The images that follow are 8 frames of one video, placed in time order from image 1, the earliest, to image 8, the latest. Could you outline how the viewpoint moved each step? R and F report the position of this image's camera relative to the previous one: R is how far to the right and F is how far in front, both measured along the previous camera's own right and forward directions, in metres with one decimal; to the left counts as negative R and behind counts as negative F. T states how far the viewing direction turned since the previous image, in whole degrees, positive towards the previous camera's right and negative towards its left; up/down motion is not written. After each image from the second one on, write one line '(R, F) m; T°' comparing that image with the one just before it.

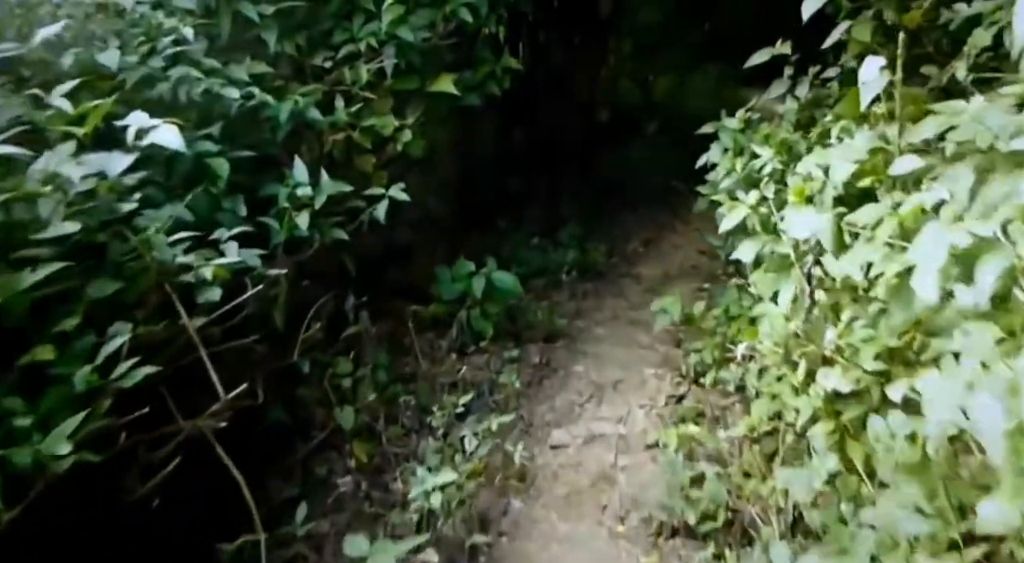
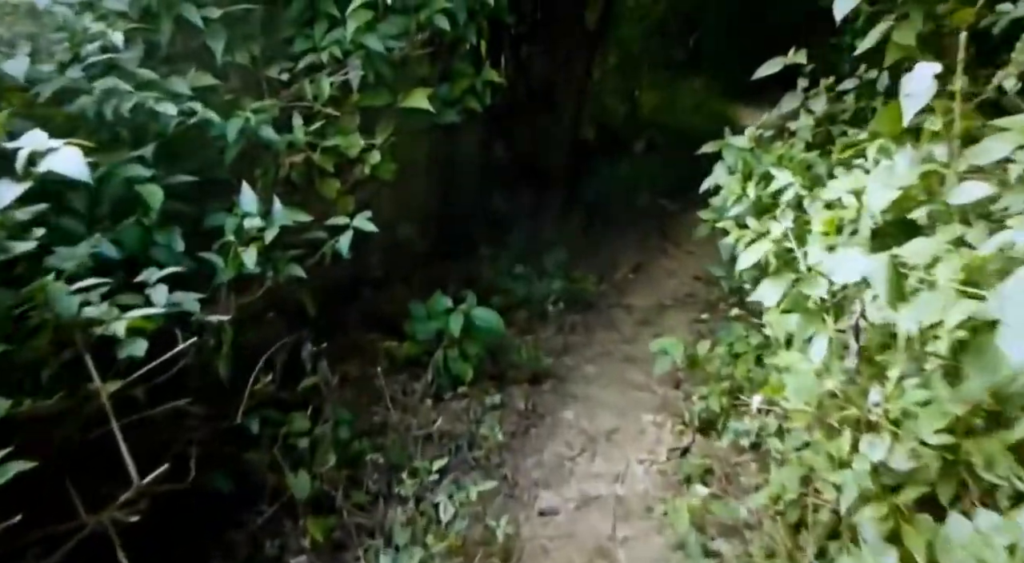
(0.0, +0.3) m; +1°
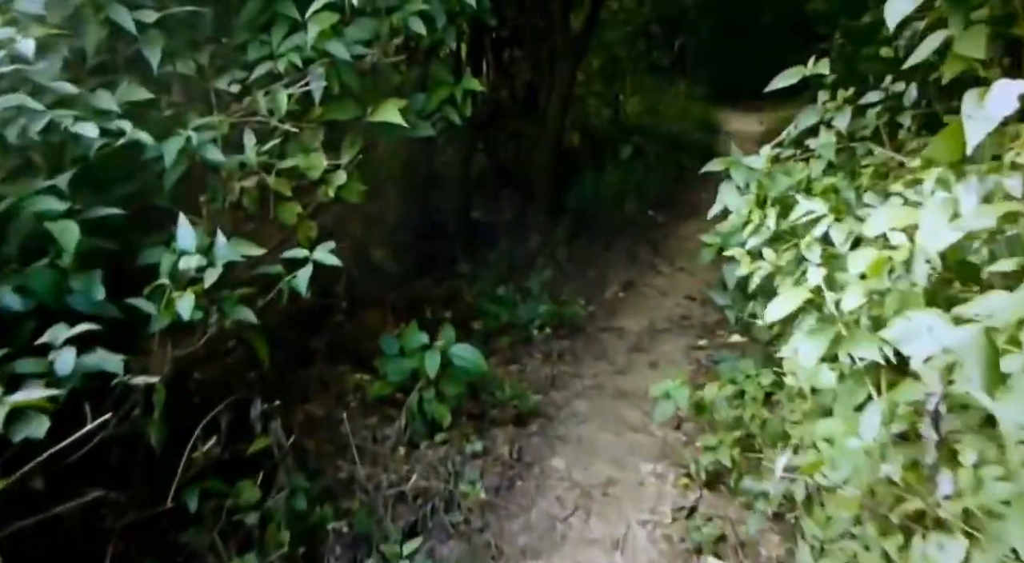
(0.0, +0.3) m; +2°
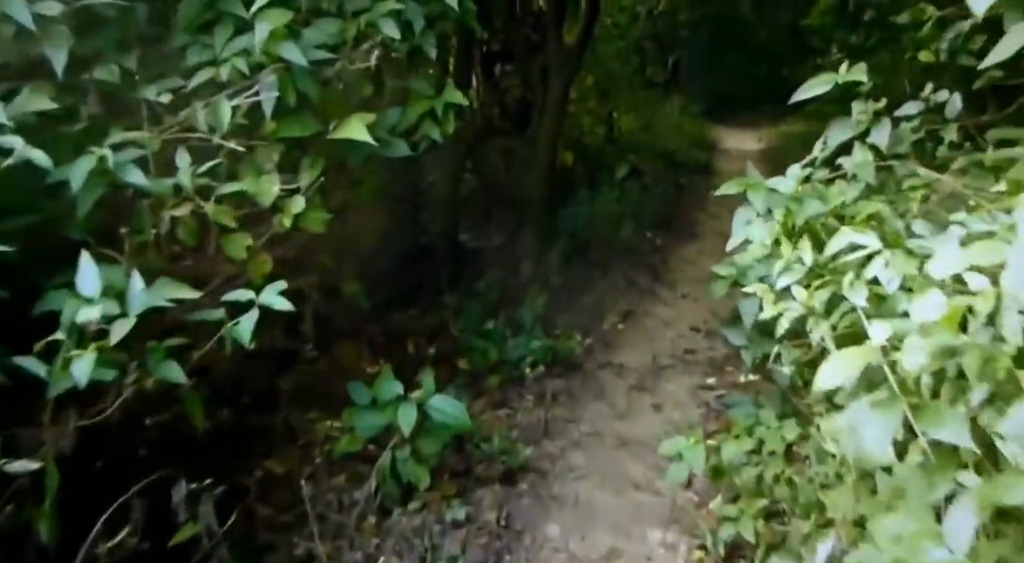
(0.0, +0.3) m; +1°
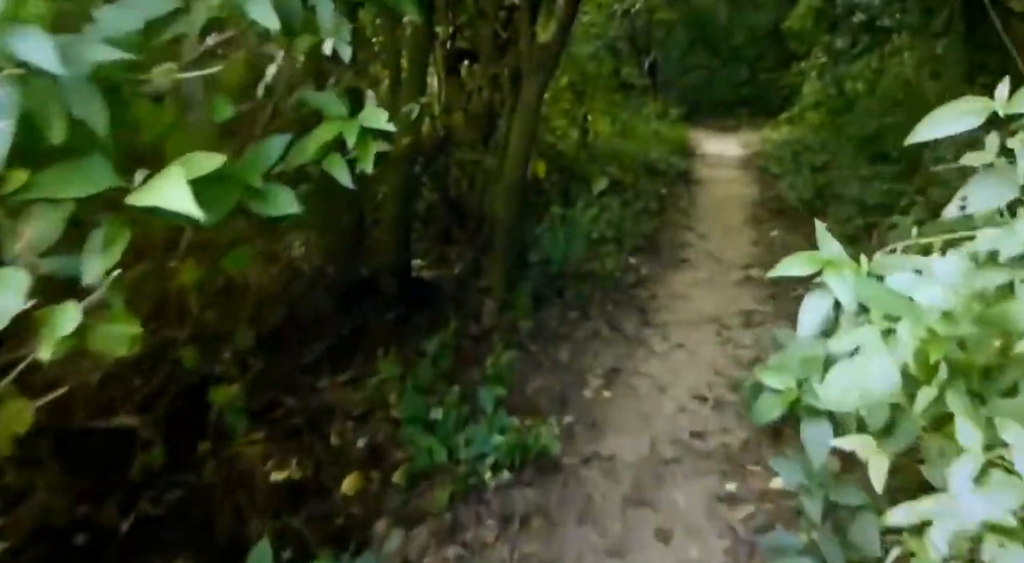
(+0.1, +0.8) m; +3°
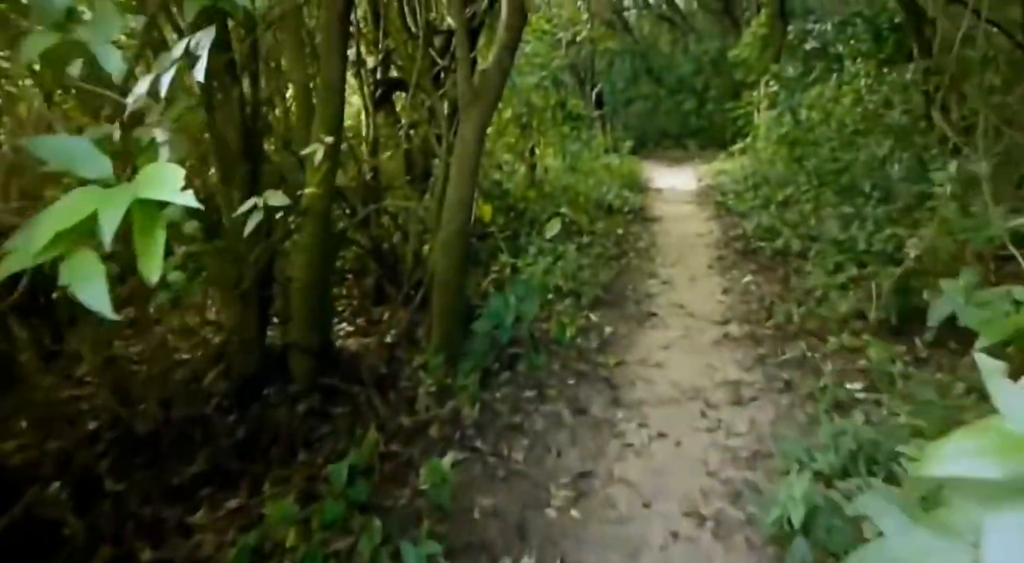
(+0.1, +0.7) m; +4°
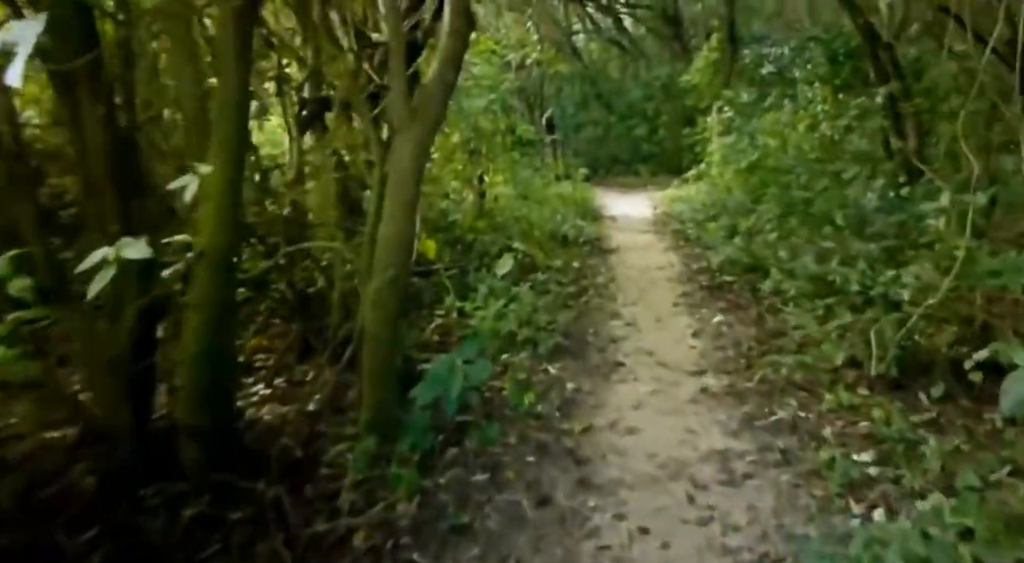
(0.0, +0.6) m; +4°
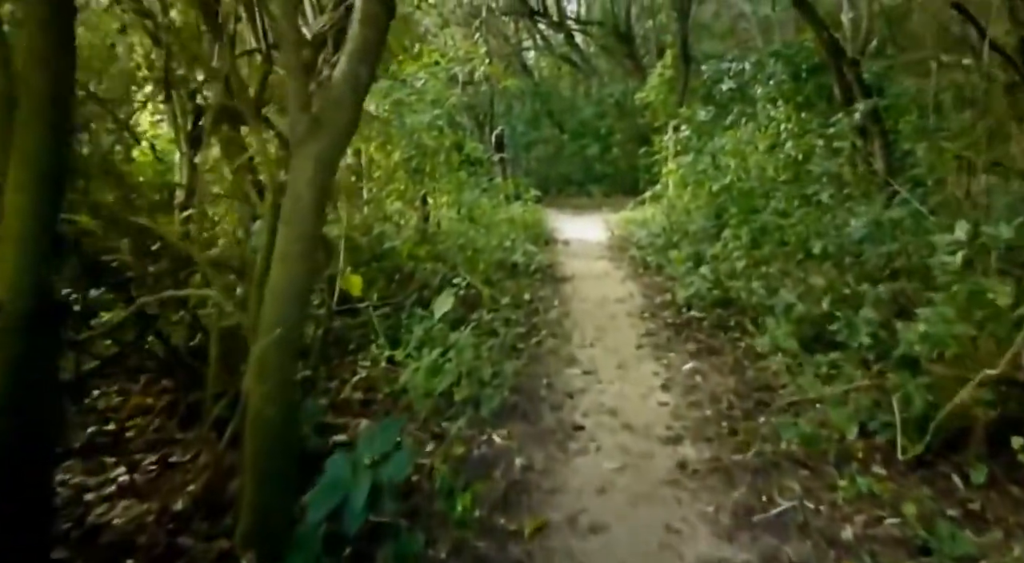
(+0.1, +0.7) m; +4°
